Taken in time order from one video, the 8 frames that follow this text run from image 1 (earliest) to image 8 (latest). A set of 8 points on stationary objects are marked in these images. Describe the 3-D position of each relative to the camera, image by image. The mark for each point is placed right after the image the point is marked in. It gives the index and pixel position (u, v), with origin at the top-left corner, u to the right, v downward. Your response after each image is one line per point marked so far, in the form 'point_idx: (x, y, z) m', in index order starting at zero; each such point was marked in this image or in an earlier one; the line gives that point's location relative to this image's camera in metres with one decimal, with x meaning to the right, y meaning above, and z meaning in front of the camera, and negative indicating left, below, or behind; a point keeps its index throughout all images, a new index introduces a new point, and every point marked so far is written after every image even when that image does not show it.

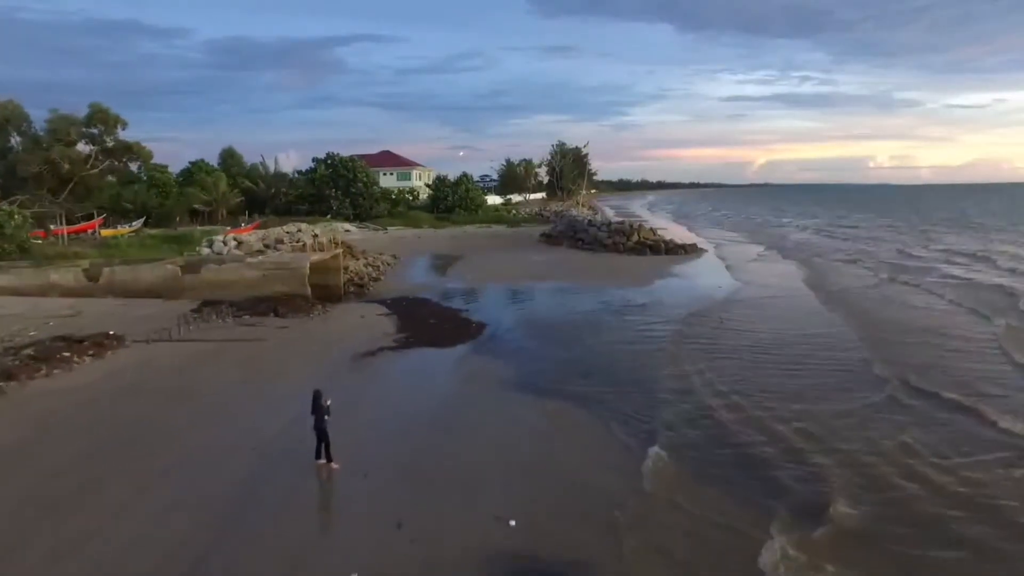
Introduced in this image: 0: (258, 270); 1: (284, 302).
0: (-5.1, +0.4, +18.8) m
1: (-4.3, -0.3, +17.8) m
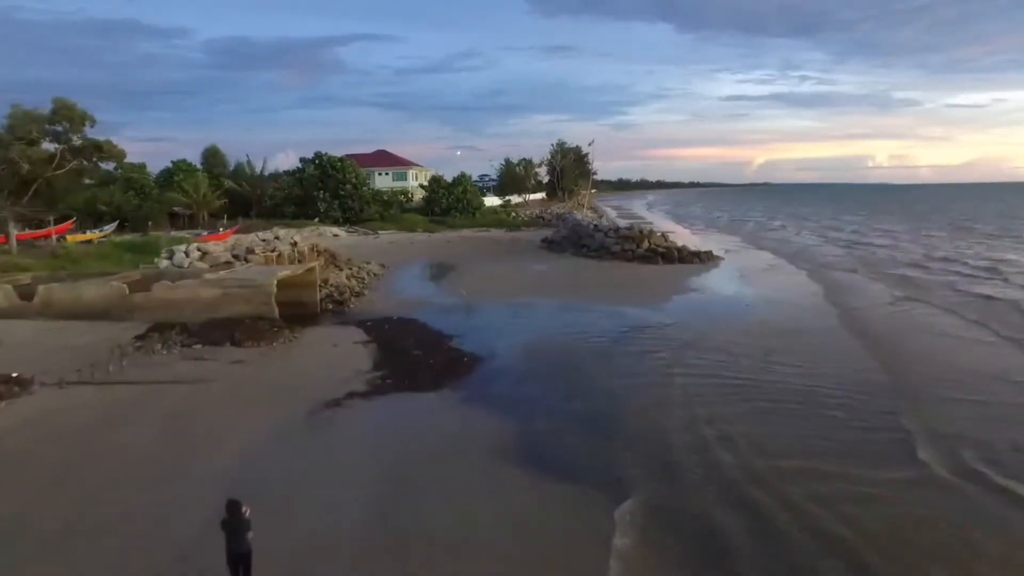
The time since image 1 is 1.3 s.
0: (-5.0, 0.0, +16.2) m
1: (-4.3, -0.6, +15.2) m
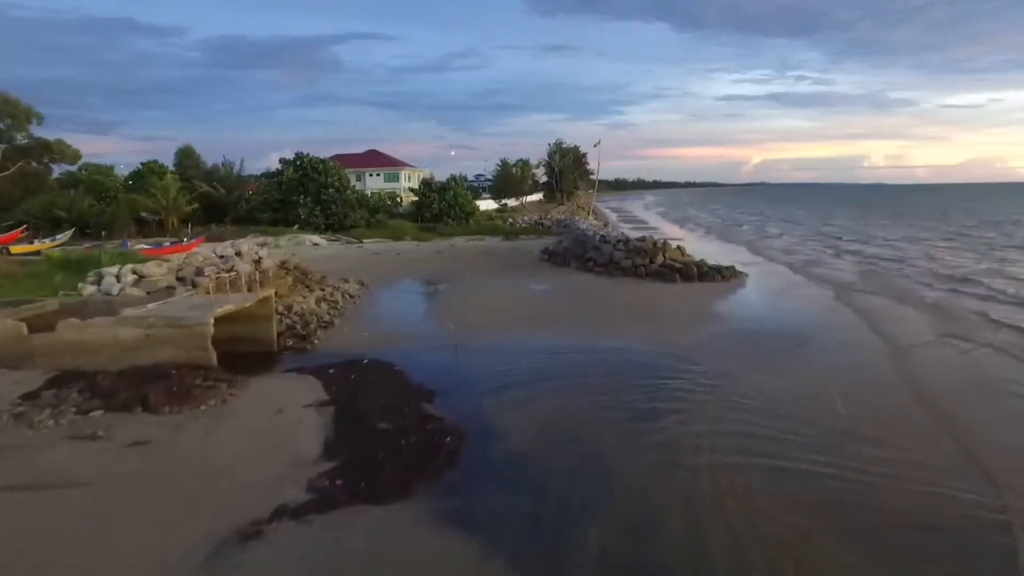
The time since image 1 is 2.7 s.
0: (-5.1, -0.5, +12.8) m
1: (-4.3, -1.2, +11.8) m
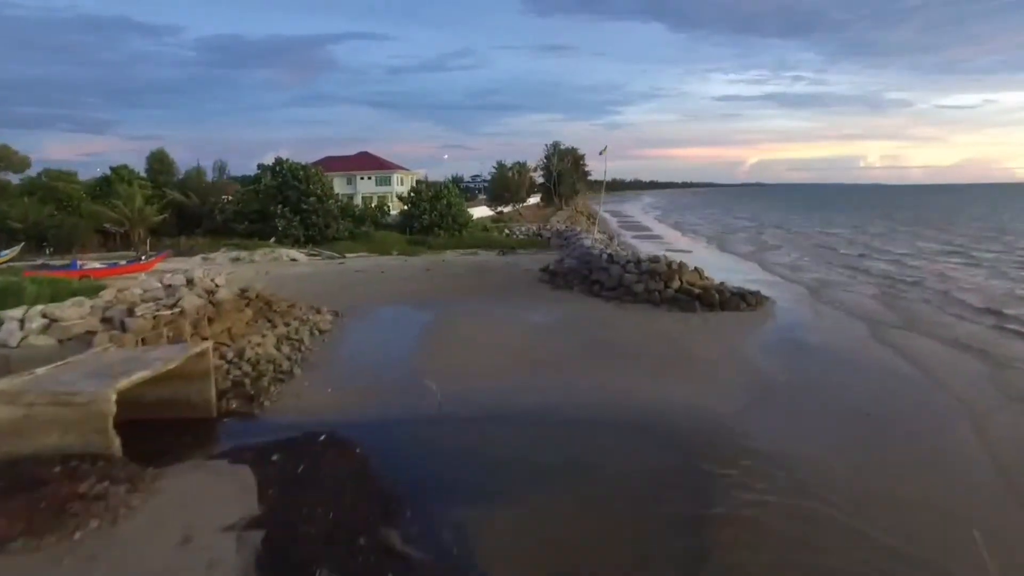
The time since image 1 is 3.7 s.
0: (-5.1, -1.2, +9.7) m
1: (-4.4, -1.9, +8.7) m
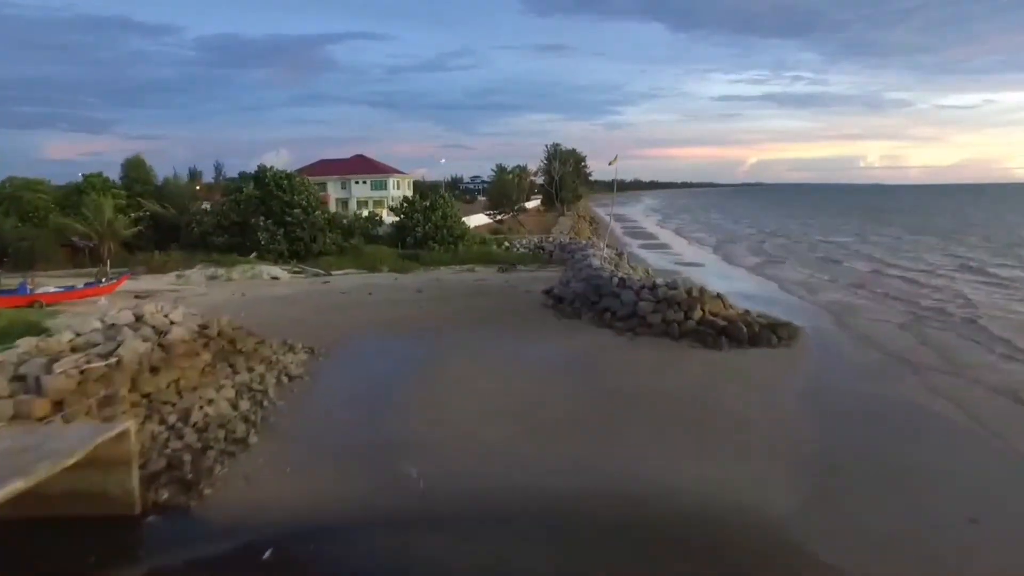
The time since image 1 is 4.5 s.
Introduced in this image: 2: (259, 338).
0: (-5.1, -1.9, +7.1) m
1: (-4.4, -2.5, +6.1) m
2: (-5.1, -1.0, +18.9) m
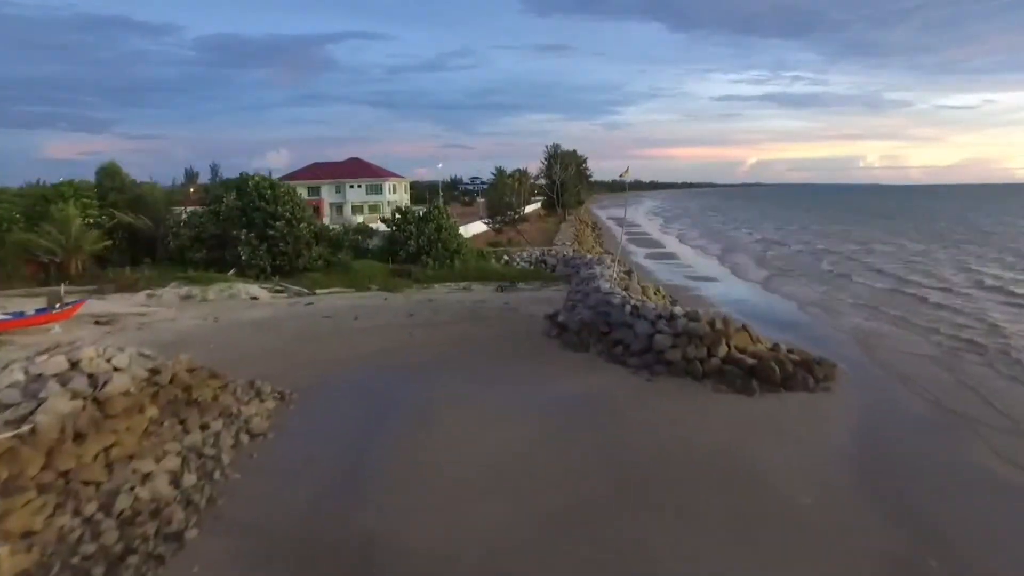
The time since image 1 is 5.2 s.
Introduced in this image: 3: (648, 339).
0: (-5.1, -2.5, +4.7) m
1: (-4.4, -3.2, +3.6) m
2: (-5.1, -1.6, +16.5) m
3: (+2.8, -1.0, +19.1) m
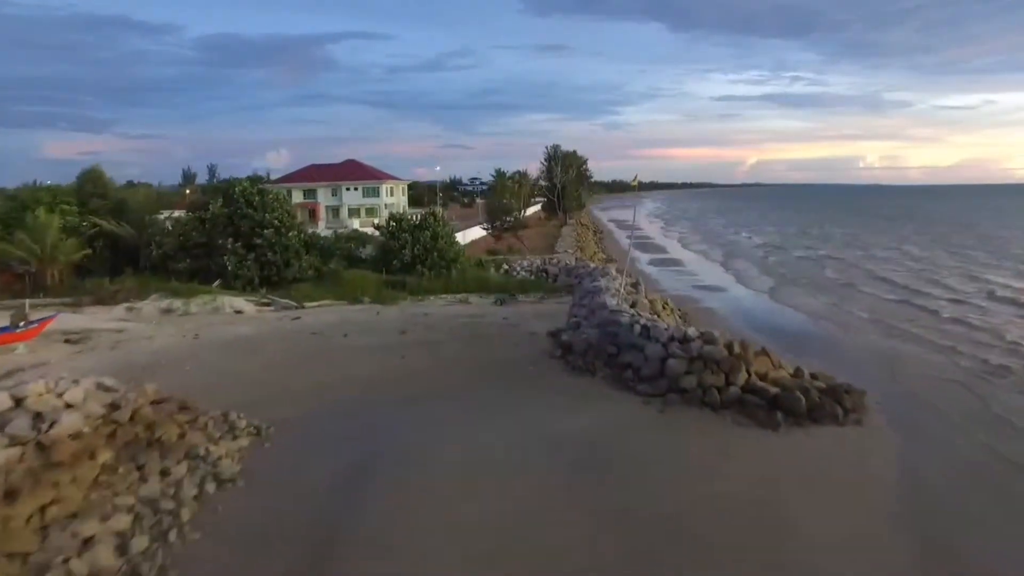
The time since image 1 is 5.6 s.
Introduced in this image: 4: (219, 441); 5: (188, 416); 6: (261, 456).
0: (-5.1, -2.9, +3.1) m
1: (-4.4, -3.5, +2.1) m
2: (-5.1, -2.0, +14.9) m
3: (+2.8, -1.4, +17.5) m
4: (-4.4, -2.3, +14.2) m
5: (-5.1, -2.0, +14.8) m
6: (-3.8, -2.4, +14.0) m
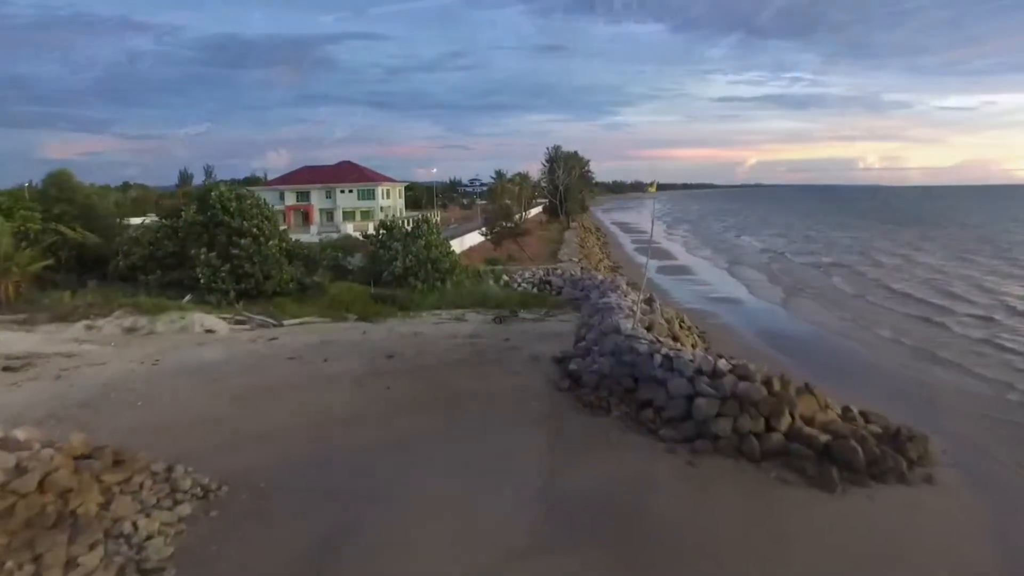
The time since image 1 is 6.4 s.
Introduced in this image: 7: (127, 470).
0: (-5.1, -3.3, +0.5) m
1: (-4.4, -3.9, -0.6) m
2: (-5.1, -2.4, +12.3) m
3: (+2.8, -1.8, +14.8) m
4: (-4.4, -2.7, +11.6) m
5: (-5.1, -2.4, +12.2) m
6: (-3.8, -2.9, +11.4) m
7: (-5.2, -2.4, +12.3) m
